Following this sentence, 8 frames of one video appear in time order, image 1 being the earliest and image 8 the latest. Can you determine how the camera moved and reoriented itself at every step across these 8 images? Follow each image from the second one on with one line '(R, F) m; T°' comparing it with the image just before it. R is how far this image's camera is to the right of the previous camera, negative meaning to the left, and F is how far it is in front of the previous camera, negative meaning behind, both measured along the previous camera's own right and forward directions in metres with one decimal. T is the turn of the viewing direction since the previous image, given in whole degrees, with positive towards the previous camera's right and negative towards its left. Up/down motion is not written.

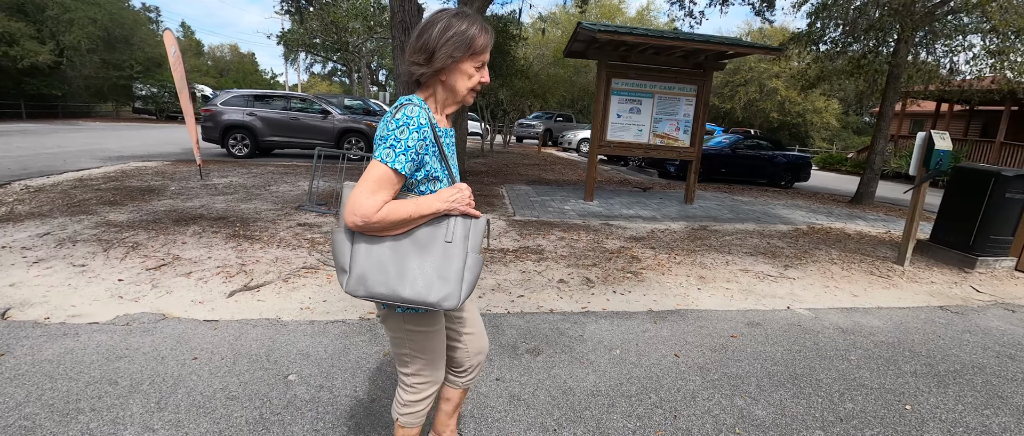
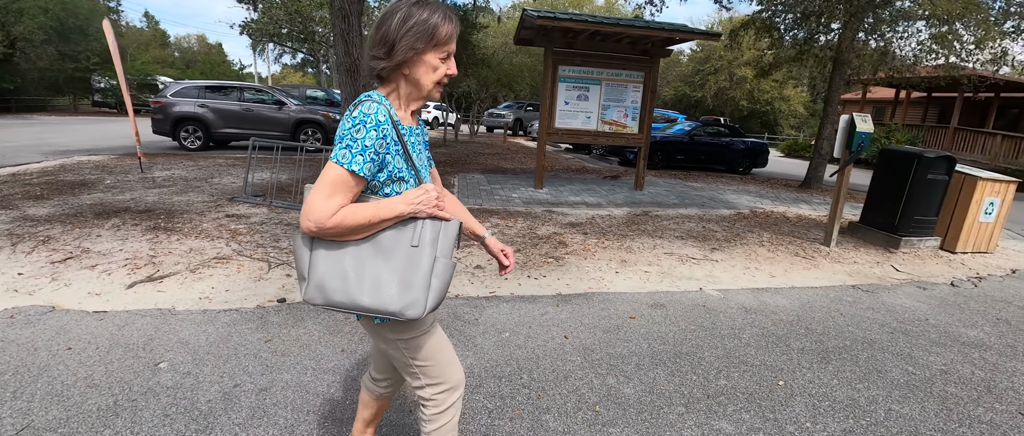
(+0.6, 0.0) m; +2°
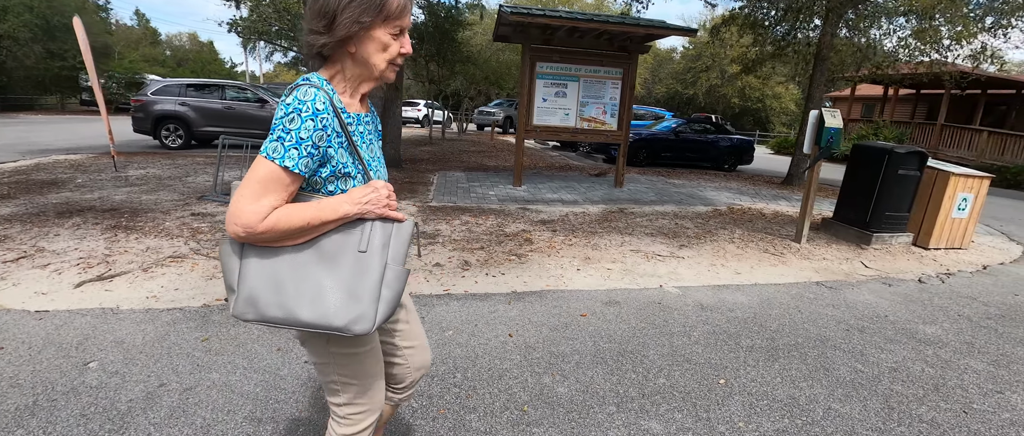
(+0.3, +0.1) m; 0°
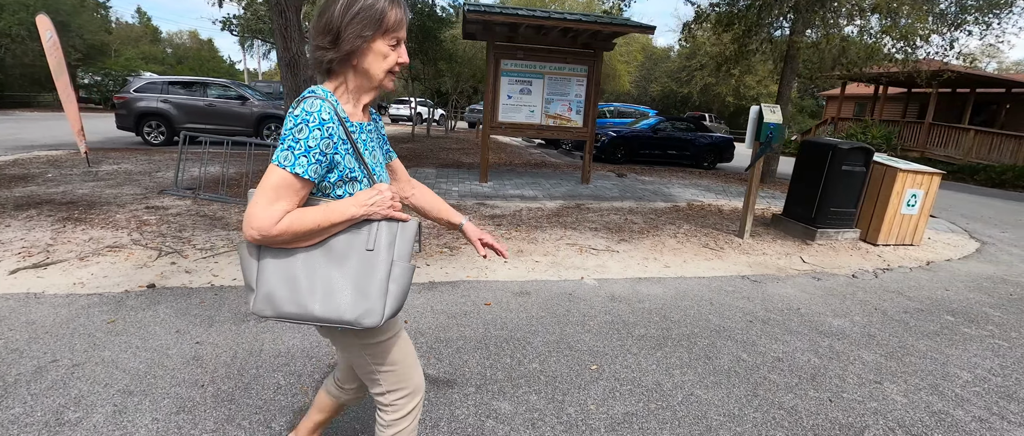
(+0.7, -0.1) m; -1°
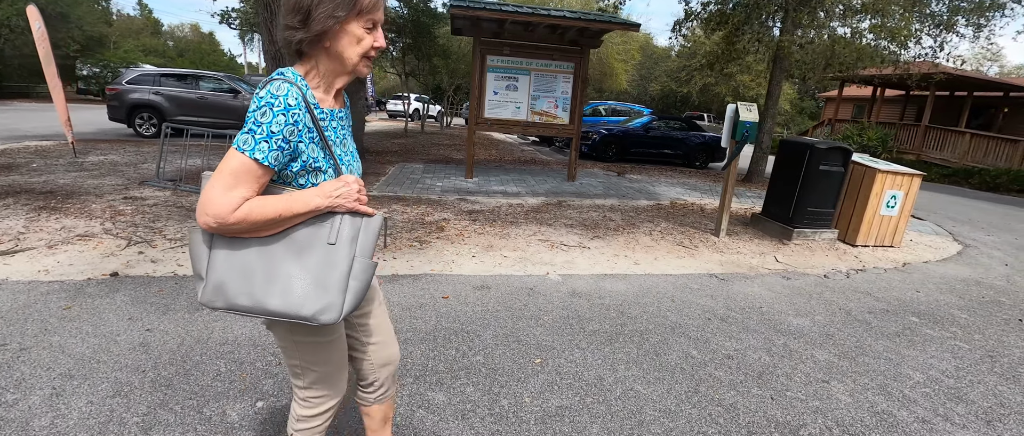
(+0.3, 0.0) m; 0°
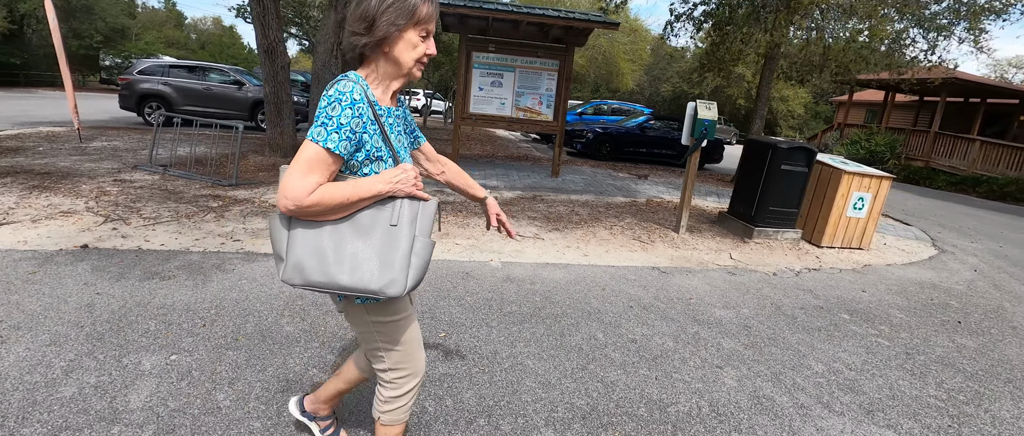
(+0.6, -0.1) m; -2°
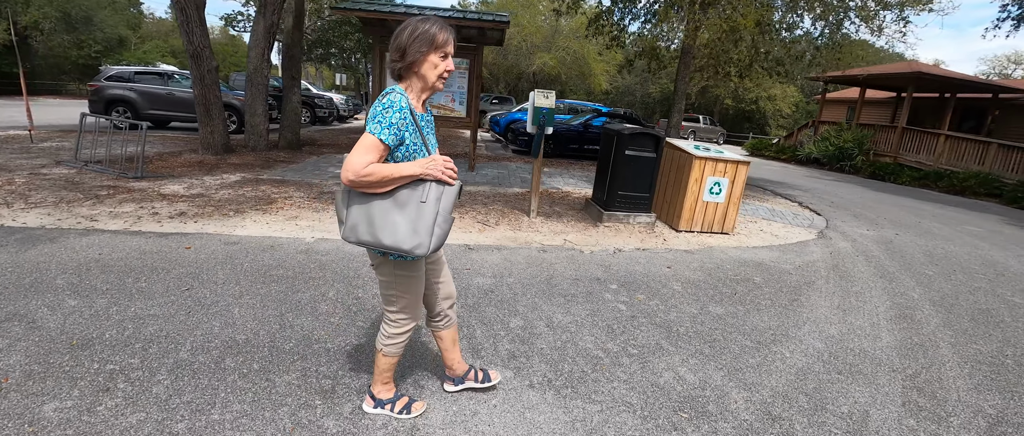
(+2.0, -0.3) m; -3°
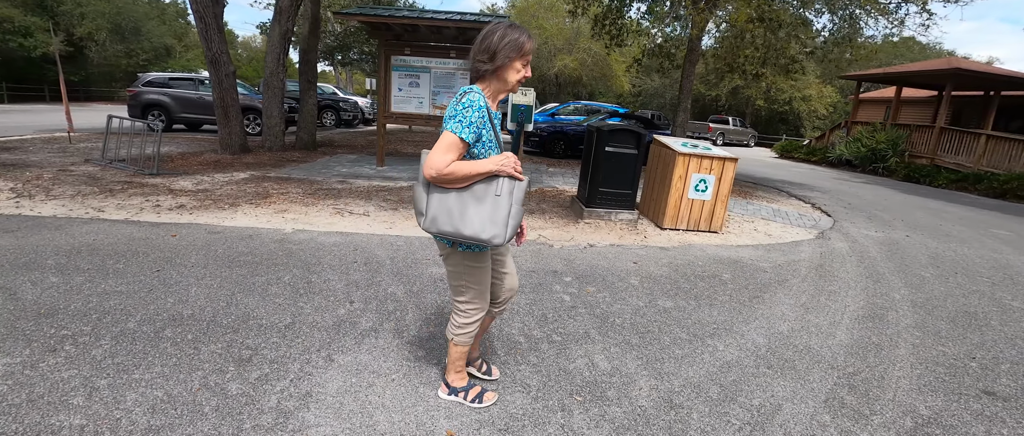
(+0.7, -0.1) m; -5°
